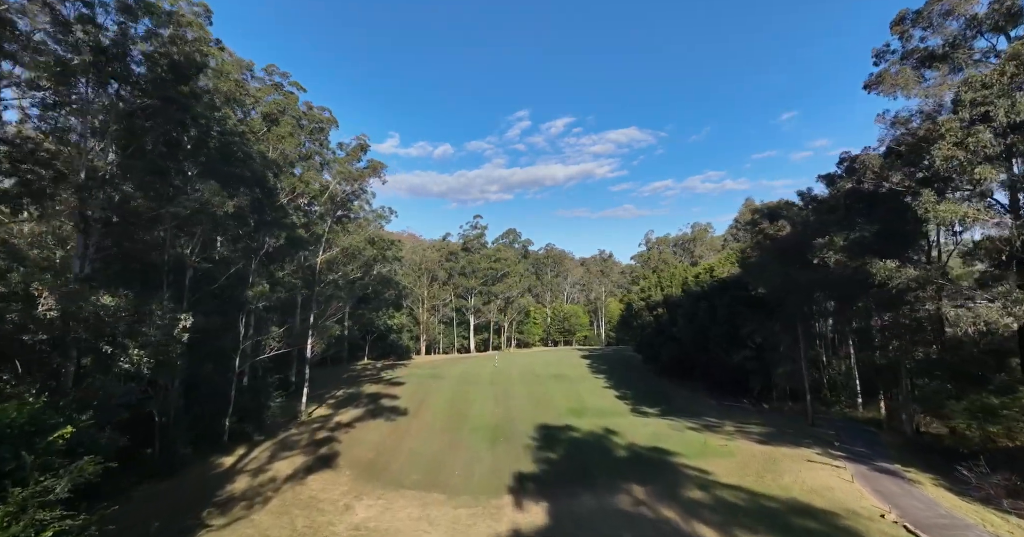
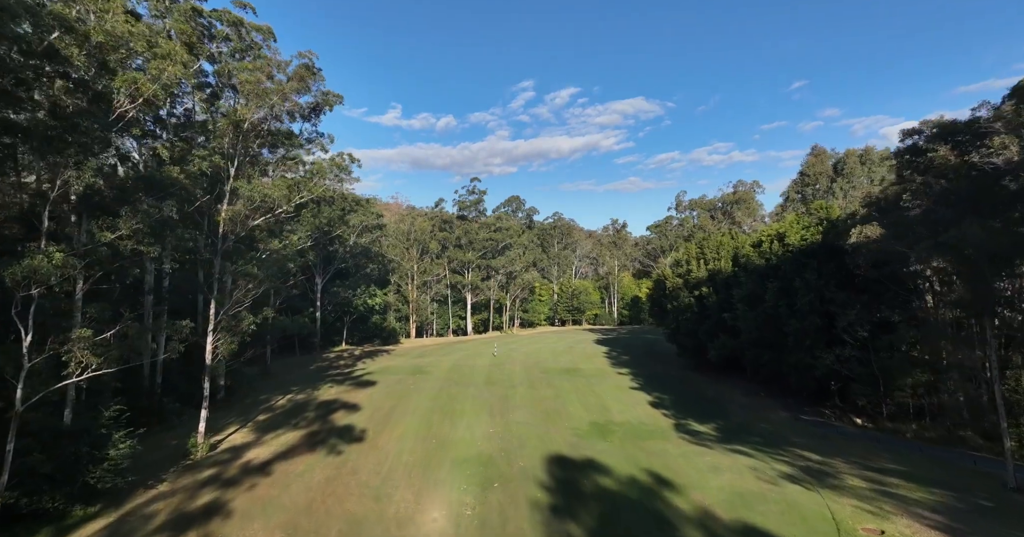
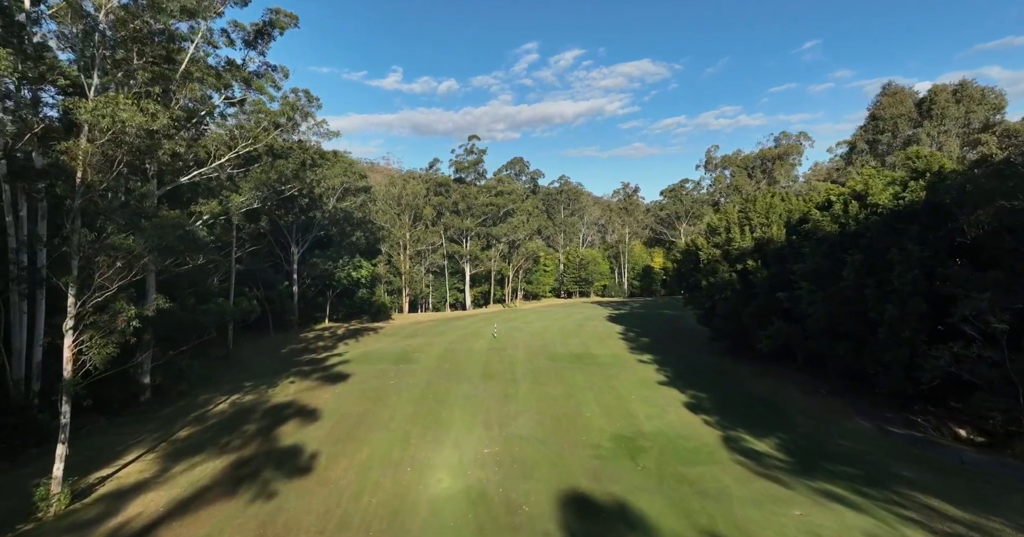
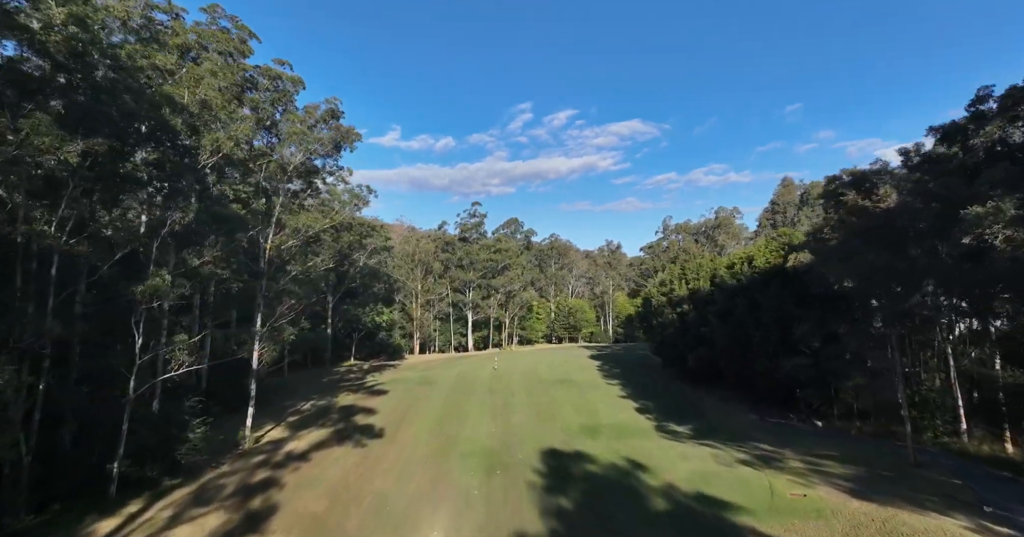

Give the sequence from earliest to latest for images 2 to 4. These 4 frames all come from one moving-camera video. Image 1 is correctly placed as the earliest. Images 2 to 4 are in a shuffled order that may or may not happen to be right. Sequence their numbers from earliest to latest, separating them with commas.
4, 2, 3
